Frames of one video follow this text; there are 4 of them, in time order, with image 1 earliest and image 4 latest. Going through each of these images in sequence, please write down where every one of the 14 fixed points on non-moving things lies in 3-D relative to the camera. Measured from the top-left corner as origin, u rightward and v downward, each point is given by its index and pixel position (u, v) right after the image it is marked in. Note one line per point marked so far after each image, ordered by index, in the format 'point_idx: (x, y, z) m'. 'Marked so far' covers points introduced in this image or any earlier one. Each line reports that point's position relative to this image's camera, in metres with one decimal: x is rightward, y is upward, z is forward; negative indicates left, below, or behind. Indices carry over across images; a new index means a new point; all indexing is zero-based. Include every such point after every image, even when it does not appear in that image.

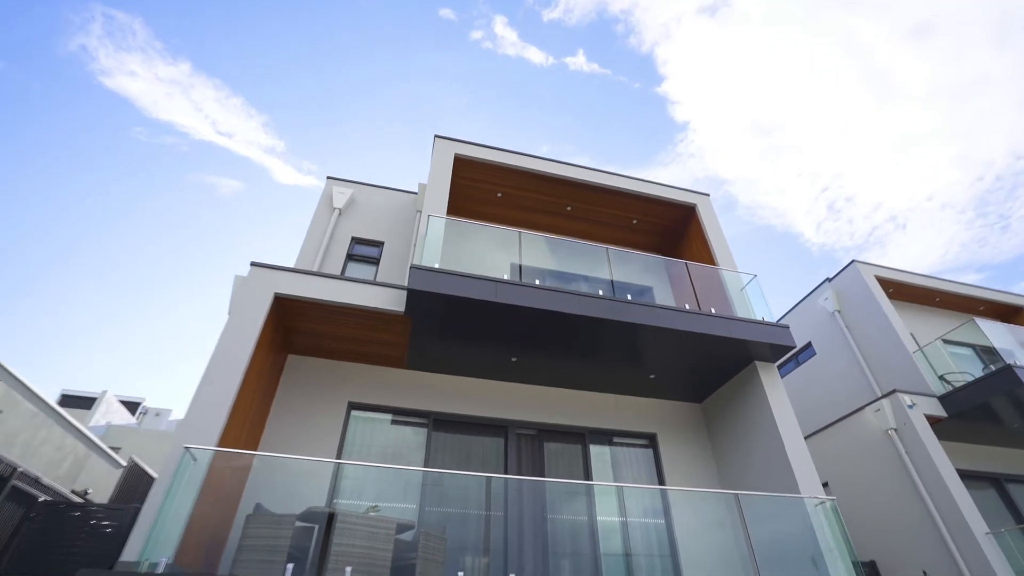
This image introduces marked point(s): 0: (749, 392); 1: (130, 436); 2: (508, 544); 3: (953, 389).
0: (+3.2, -1.4, +6.7) m
1: (-11.5, -4.4, +14.7) m
2: (0.0, -2.2, +4.4) m
3: (+7.3, -1.7, +8.0) m
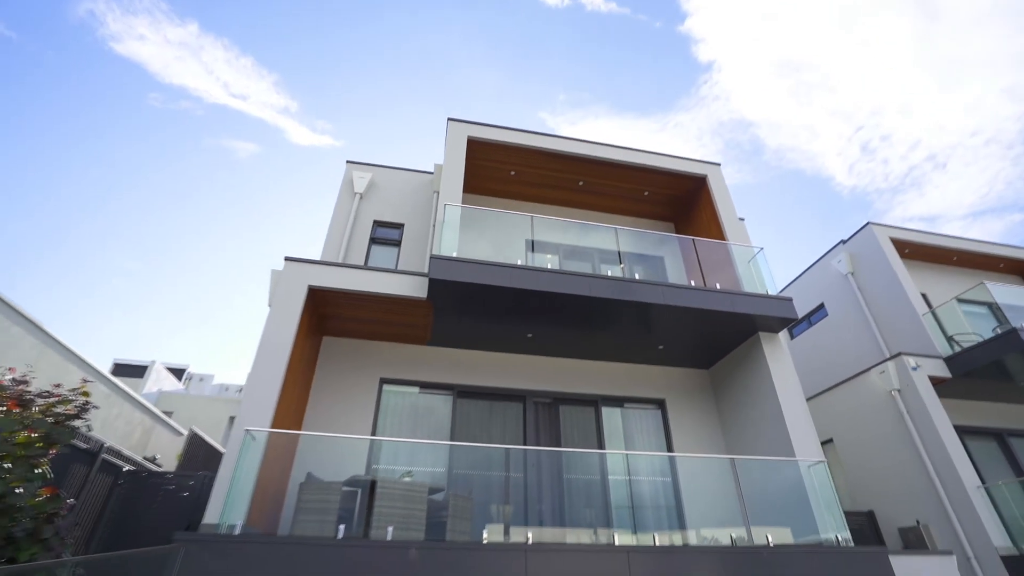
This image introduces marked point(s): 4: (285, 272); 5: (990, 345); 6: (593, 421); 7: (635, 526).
0: (+3.5, -1.1, +7.1) m
1: (-10.8, -3.7, +16.0) m
2: (+0.1, -2.1, +5.0) m
3: (+7.6, -1.0, +8.3) m
4: (-2.8, +0.2, +5.9) m
5: (+7.7, -0.9, +7.9) m
6: (+1.2, -2.0, +7.3) m
7: (+1.3, -2.4, +5.1) m
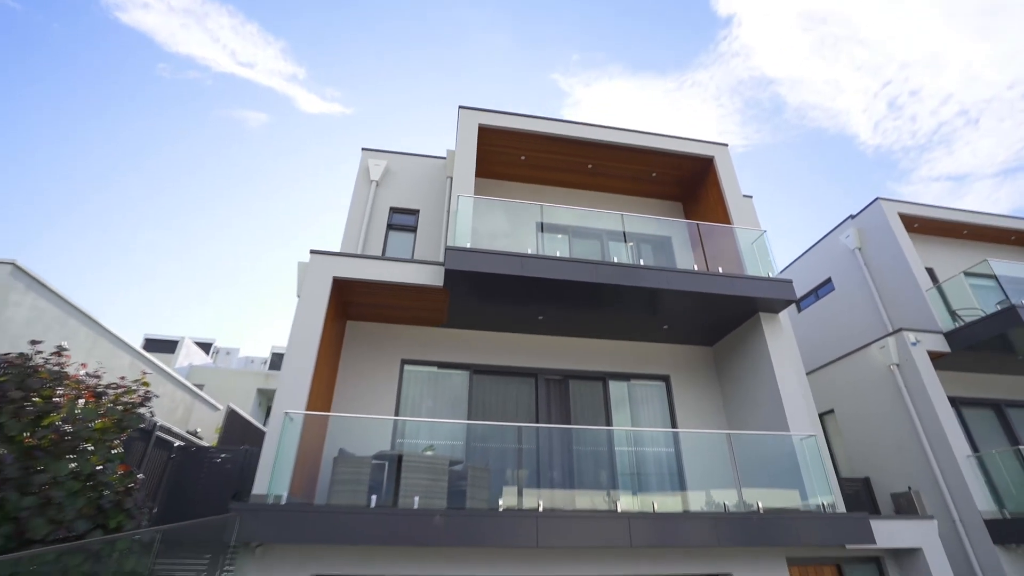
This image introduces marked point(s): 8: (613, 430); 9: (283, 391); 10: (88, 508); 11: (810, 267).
0: (+3.7, -0.8, +7.4) m
1: (-10.4, -3.0, +16.9) m
2: (+0.3, -2.0, +5.5) m
3: (+7.8, -0.6, +8.5) m
4: (-2.6, +0.3, +6.4) m
5: (+7.9, -0.5, +8.1) m
6: (+1.4, -1.7, +7.8) m
7: (+1.5, -2.2, +5.6) m
8: (+1.2, -1.7, +5.8) m
9: (-2.6, -1.2, +5.6) m
10: (-3.1, -1.6, +3.5) m
11: (+7.3, +0.5, +12.0) m
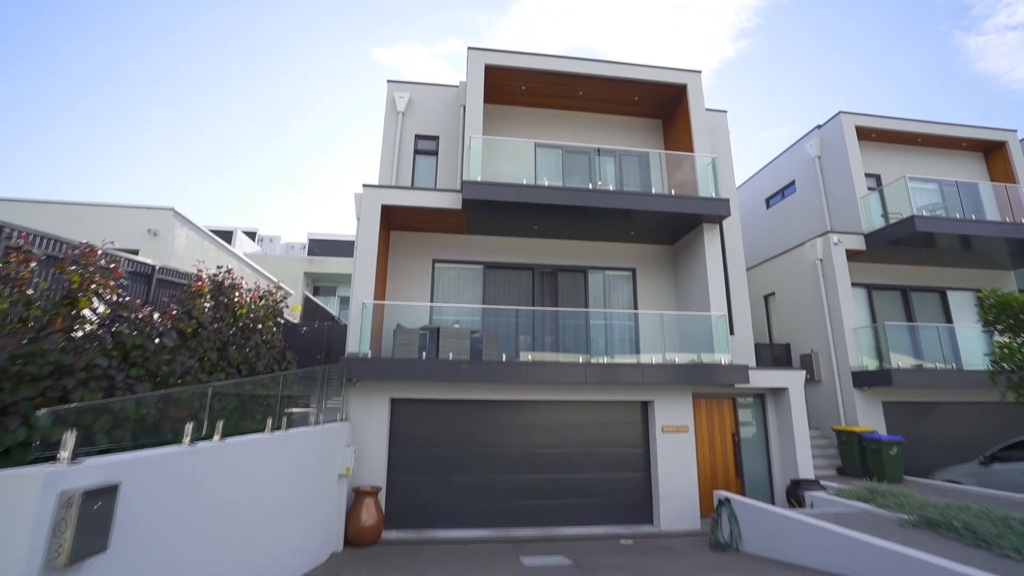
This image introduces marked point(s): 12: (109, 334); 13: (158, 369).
0: (+3.7, +0.9, +9.6) m
1: (-9.9, +1.1, +19.8) m
2: (+0.3, -0.8, +8.2) m
3: (+7.9, +1.3, +10.4) m
4: (-2.6, +1.6, +8.6) m
5: (+8.0, +1.3, +10.0) m
6: (+1.5, +0.1, +10.3) m
7: (+1.5, -1.0, +8.3) m
8: (+1.2, -0.4, +8.4) m
9: (-2.6, 0.0, +8.2) m
10: (-3.1, -0.9, +6.3) m
11: (+7.5, +3.3, +13.6) m
12: (-3.2, -0.4, +3.9) m
13: (-3.1, -0.7, +4.2) m
